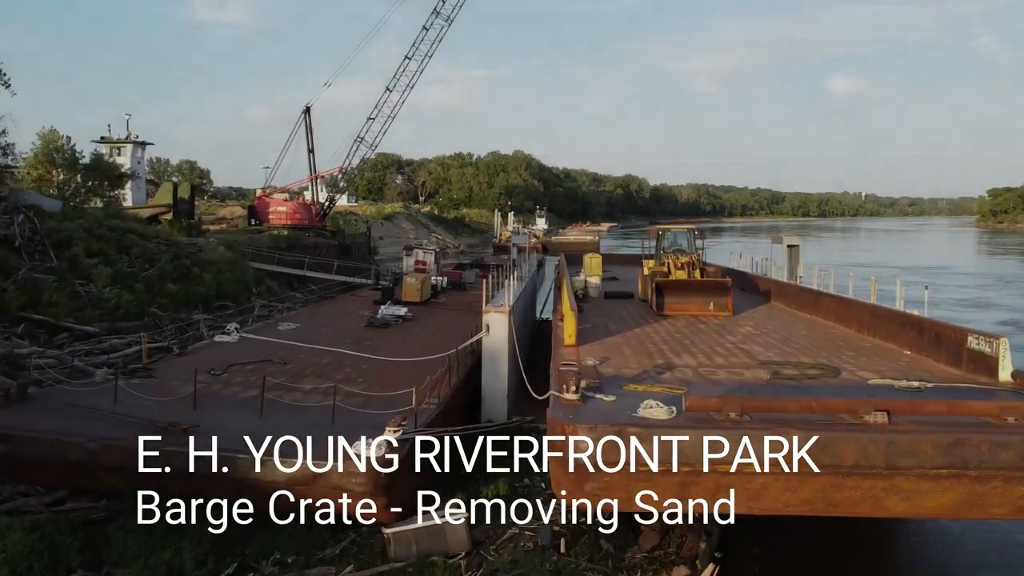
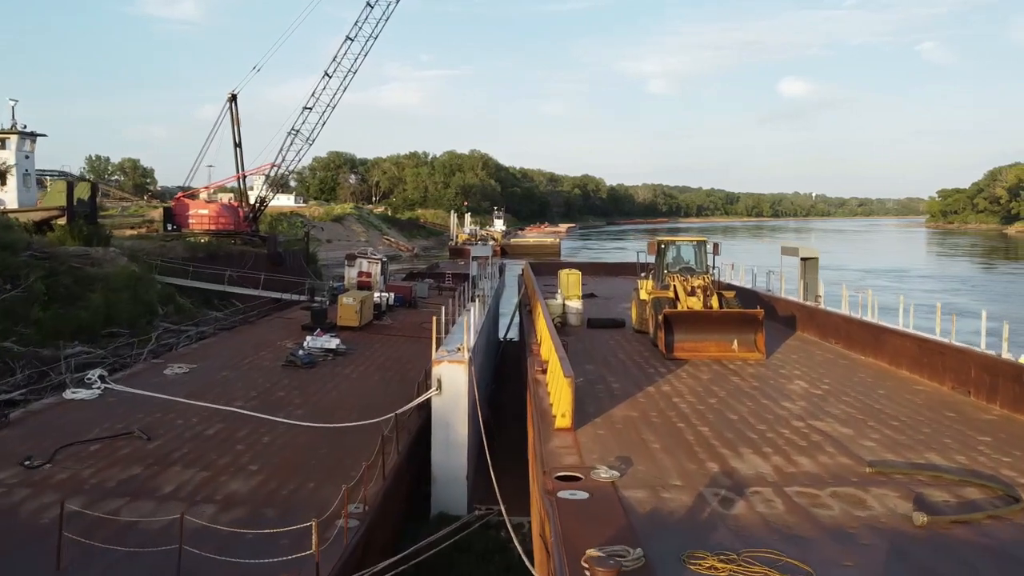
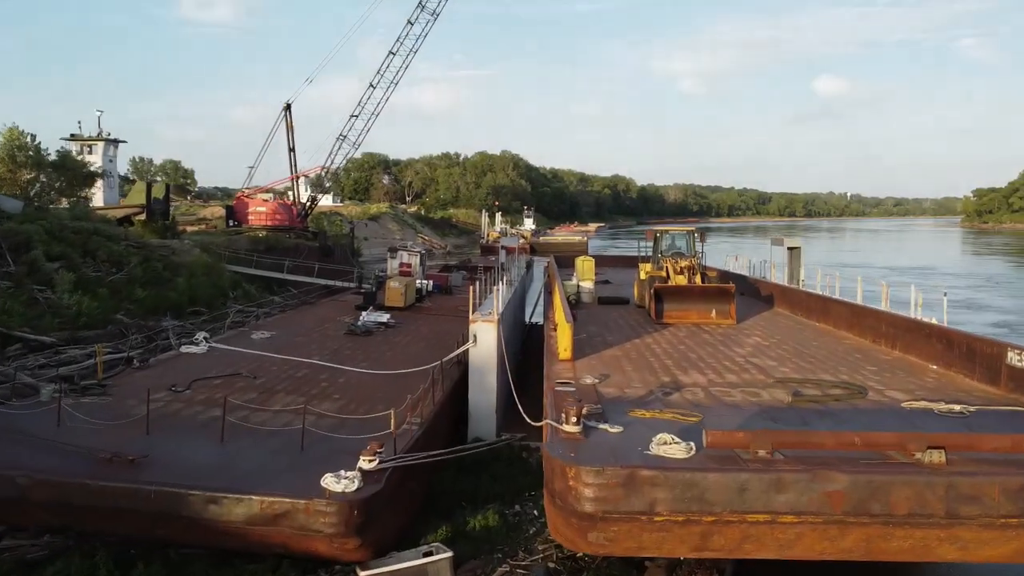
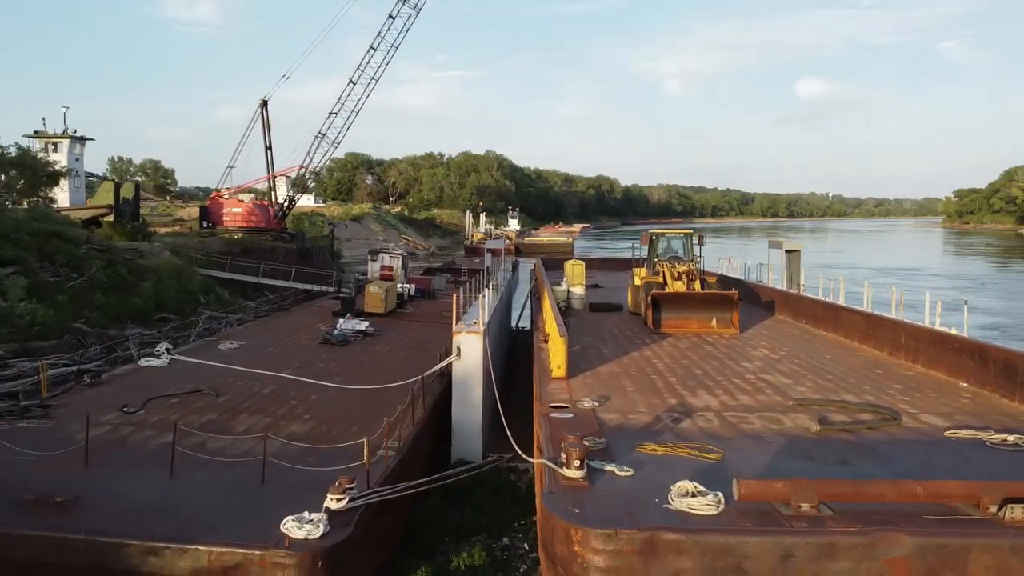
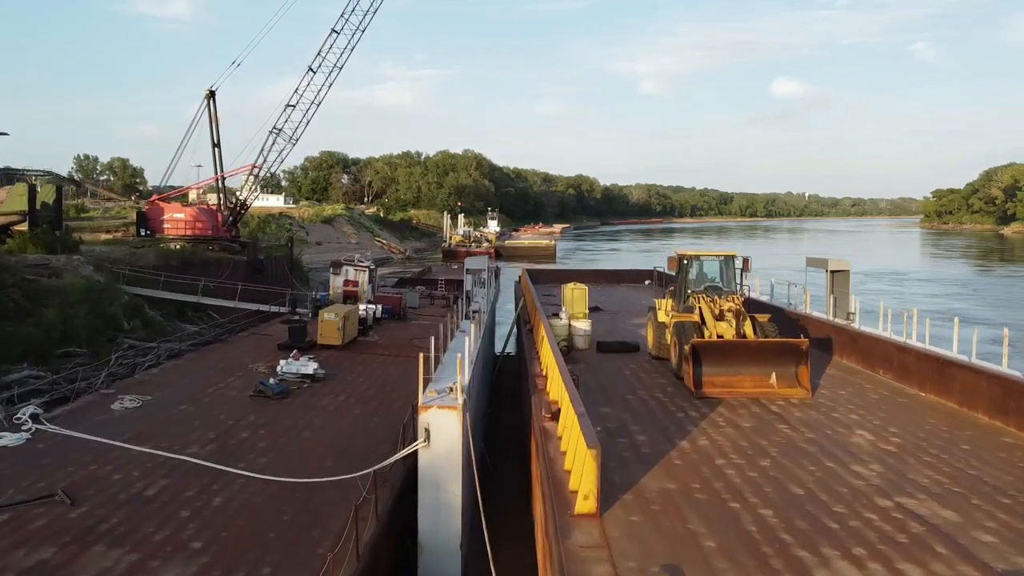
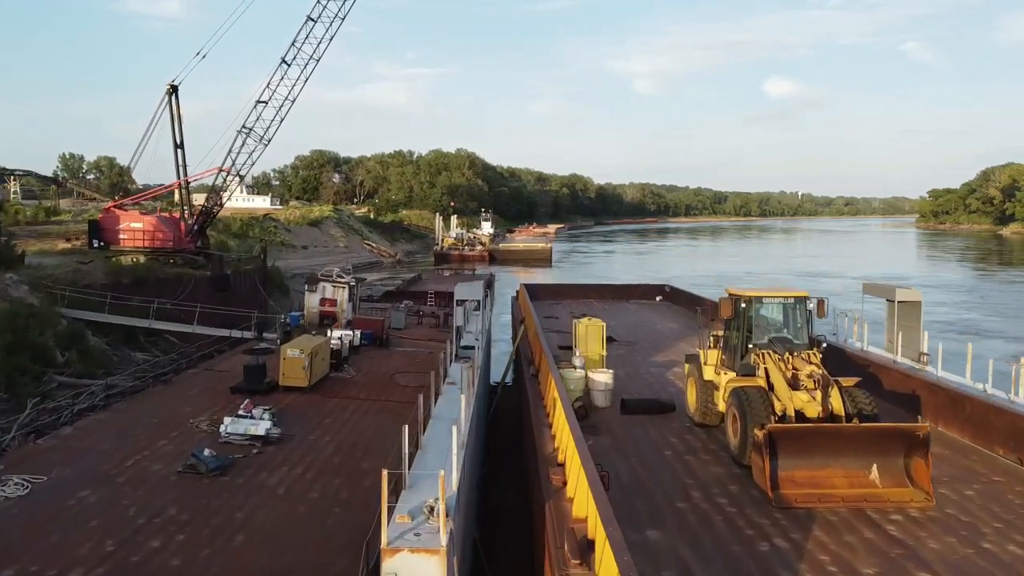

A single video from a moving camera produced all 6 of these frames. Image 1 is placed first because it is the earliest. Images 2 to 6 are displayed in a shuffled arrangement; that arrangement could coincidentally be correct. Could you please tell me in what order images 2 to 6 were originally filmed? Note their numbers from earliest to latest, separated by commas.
3, 4, 2, 5, 6
